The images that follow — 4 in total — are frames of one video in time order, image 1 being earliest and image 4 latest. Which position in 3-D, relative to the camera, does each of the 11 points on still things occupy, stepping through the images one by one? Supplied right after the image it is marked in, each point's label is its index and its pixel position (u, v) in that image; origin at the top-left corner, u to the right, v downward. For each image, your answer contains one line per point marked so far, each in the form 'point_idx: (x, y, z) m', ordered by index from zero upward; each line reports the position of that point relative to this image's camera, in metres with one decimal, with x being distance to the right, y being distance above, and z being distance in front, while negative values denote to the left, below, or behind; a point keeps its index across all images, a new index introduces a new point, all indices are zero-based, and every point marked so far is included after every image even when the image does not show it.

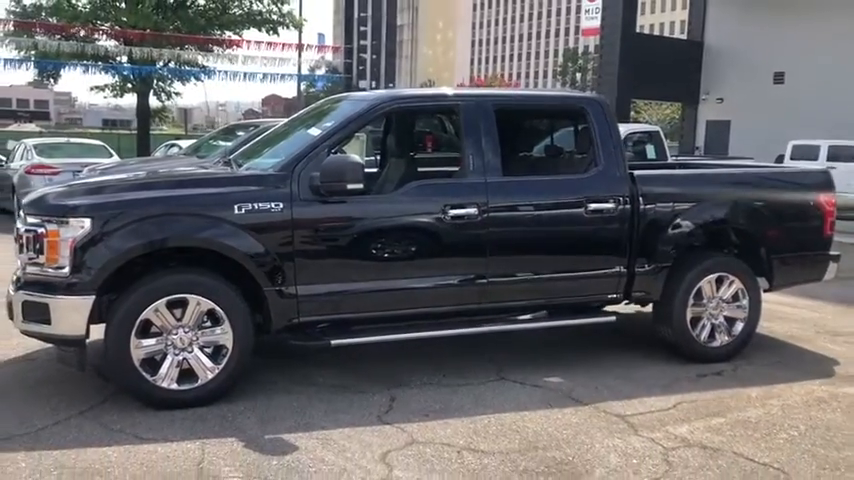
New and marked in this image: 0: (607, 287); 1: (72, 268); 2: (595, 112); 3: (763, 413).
0: (+1.4, -0.4, +6.0) m
1: (-2.1, -0.2, +4.8) m
2: (+1.3, +1.0, +6.1) m
3: (+2.1, -1.1, +5.1) m
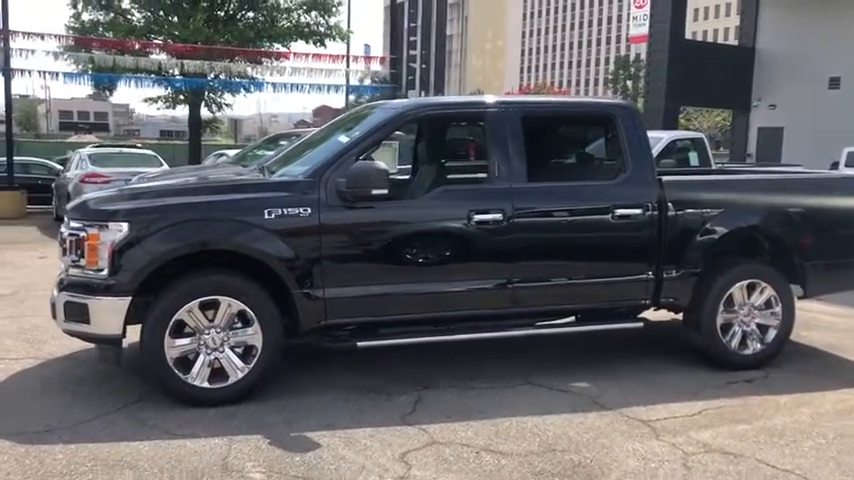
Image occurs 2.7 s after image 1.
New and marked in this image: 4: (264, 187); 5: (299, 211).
0: (+1.6, -0.4, +6.0) m
1: (-2.0, -0.2, +5.0) m
2: (+1.5, +0.9, +6.1) m
3: (+2.3, -1.1, +5.0) m
4: (-1.1, +0.4, +5.3) m
5: (-0.8, +0.2, +5.2) m
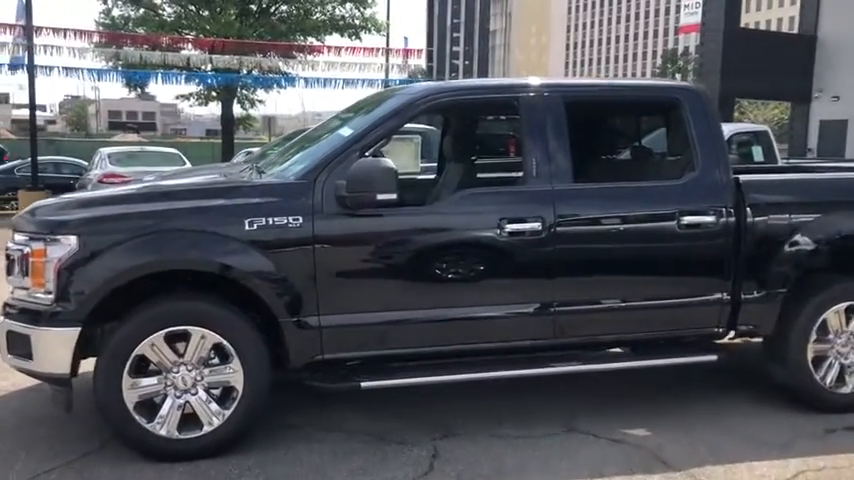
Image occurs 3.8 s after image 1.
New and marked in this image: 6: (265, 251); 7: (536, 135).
0: (+1.7, -0.5, +4.9) m
1: (-1.9, -0.3, +4.1) m
2: (+1.7, +0.9, +5.0) m
3: (+2.4, -1.2, +3.9) m
4: (-1.0, +0.3, +4.3) m
5: (-0.7, +0.1, +4.2) m
6: (-0.9, -0.1, +4.2) m
7: (+0.7, +0.6, +4.7) m
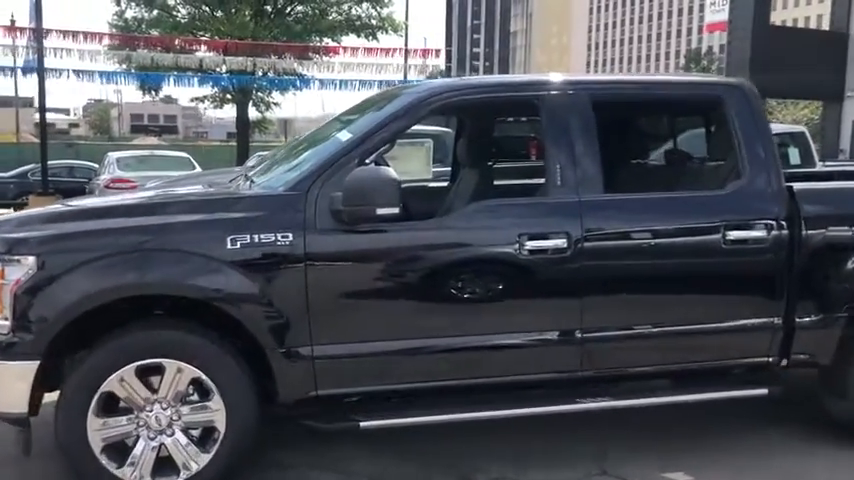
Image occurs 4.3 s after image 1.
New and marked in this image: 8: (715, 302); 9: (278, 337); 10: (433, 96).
0: (+1.8, -0.6, +4.3) m
1: (-1.9, -0.4, +3.6) m
2: (+1.7, +0.8, +4.4) m
3: (+2.4, -1.3, +3.3) m
4: (-0.9, +0.2, +3.8) m
5: (-0.7, 0.0, +3.7) m
6: (-0.8, -0.1, +3.7) m
7: (+0.7, +0.5, +4.2) m
8: (+1.5, -0.3, +4.2) m
9: (-0.7, -0.4, +3.7) m
10: (0.0, +0.7, +4.2) m
